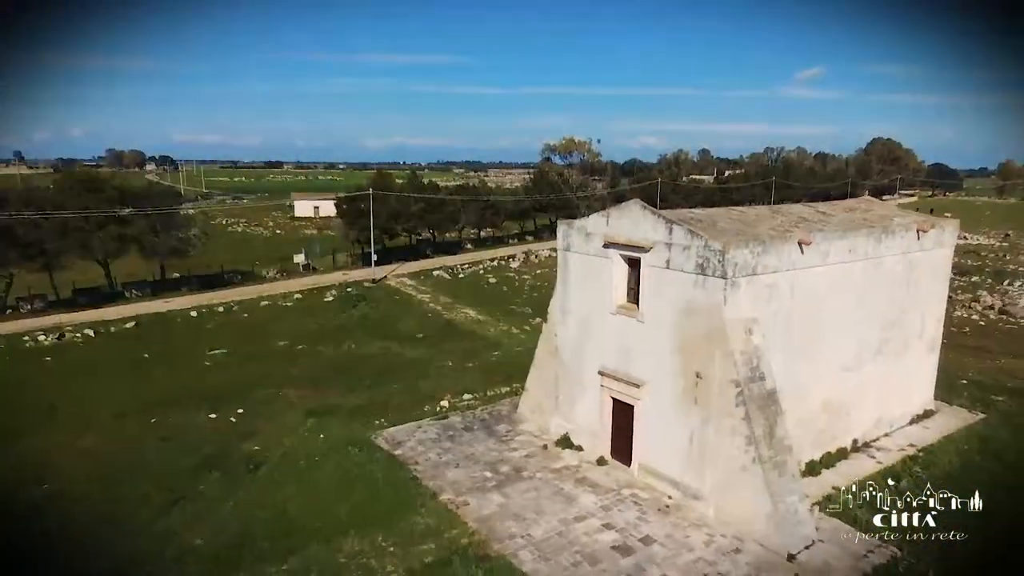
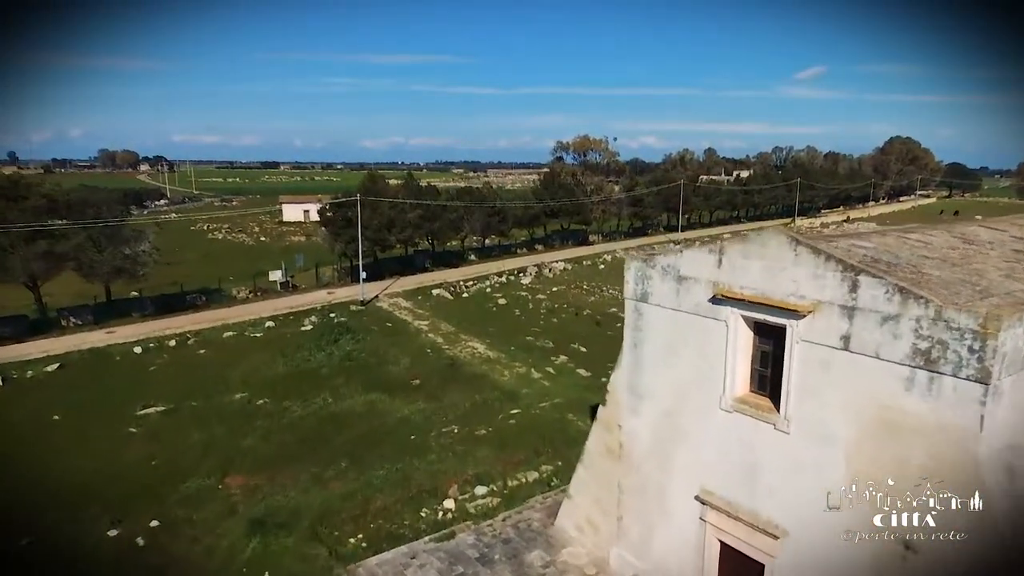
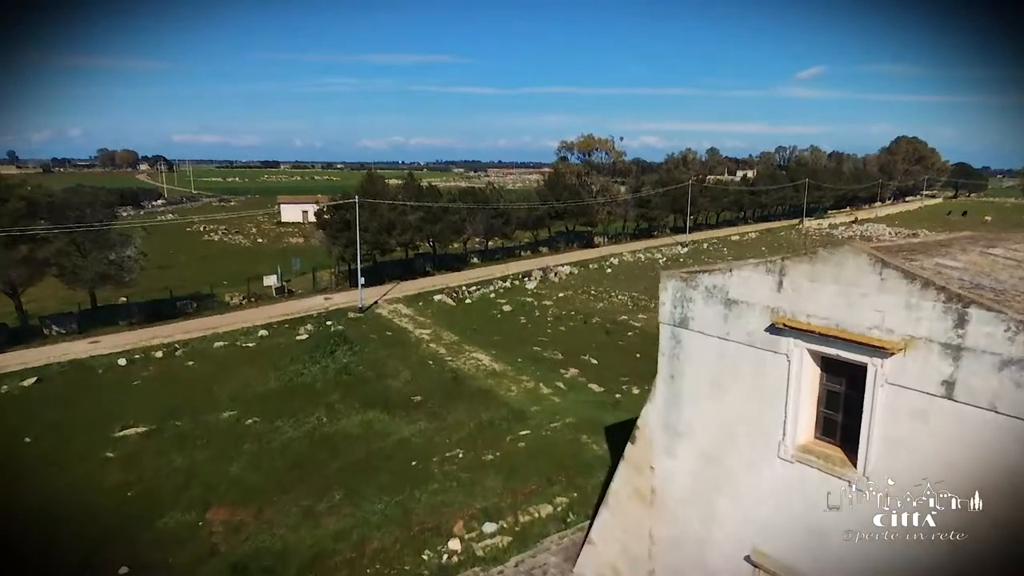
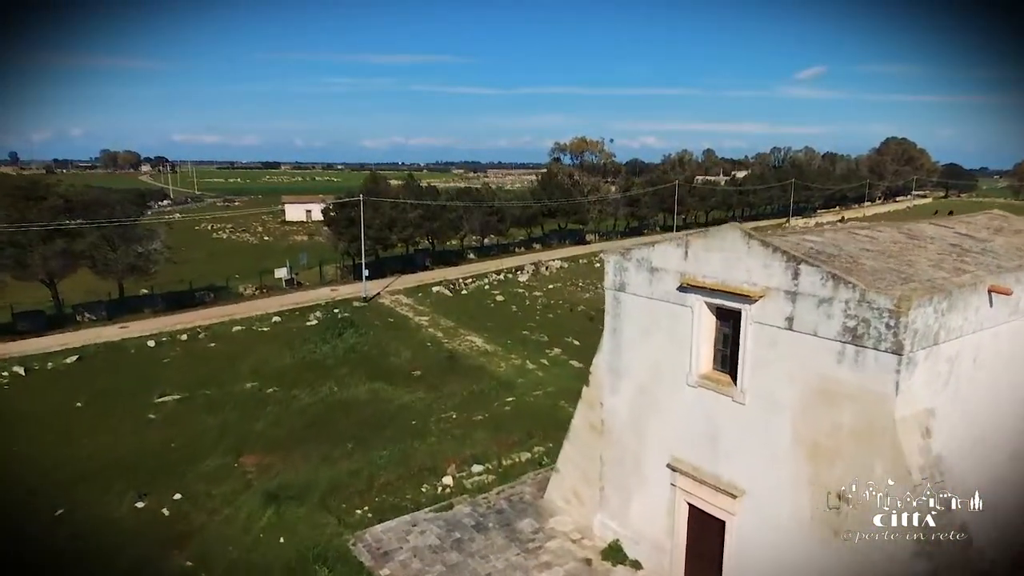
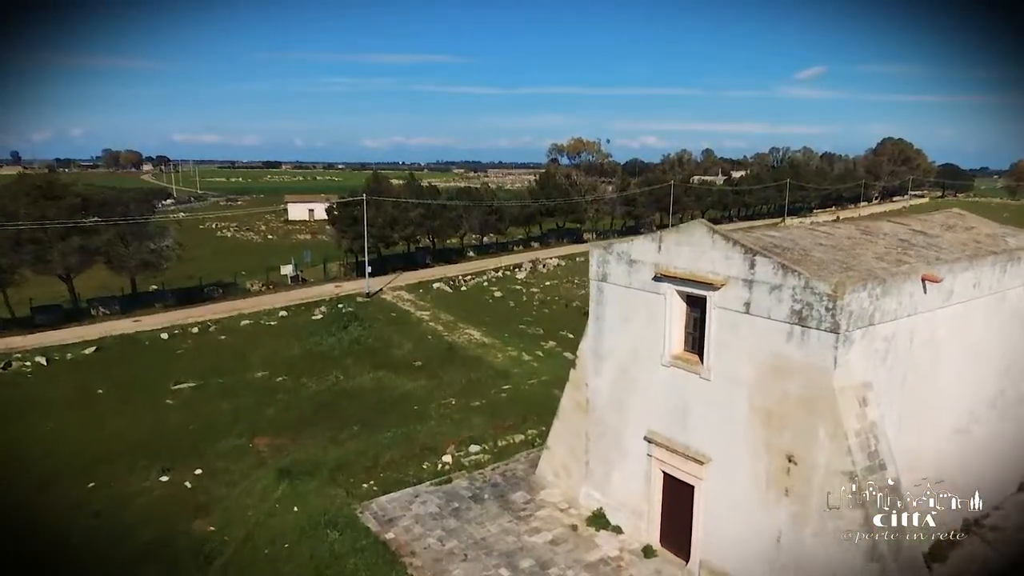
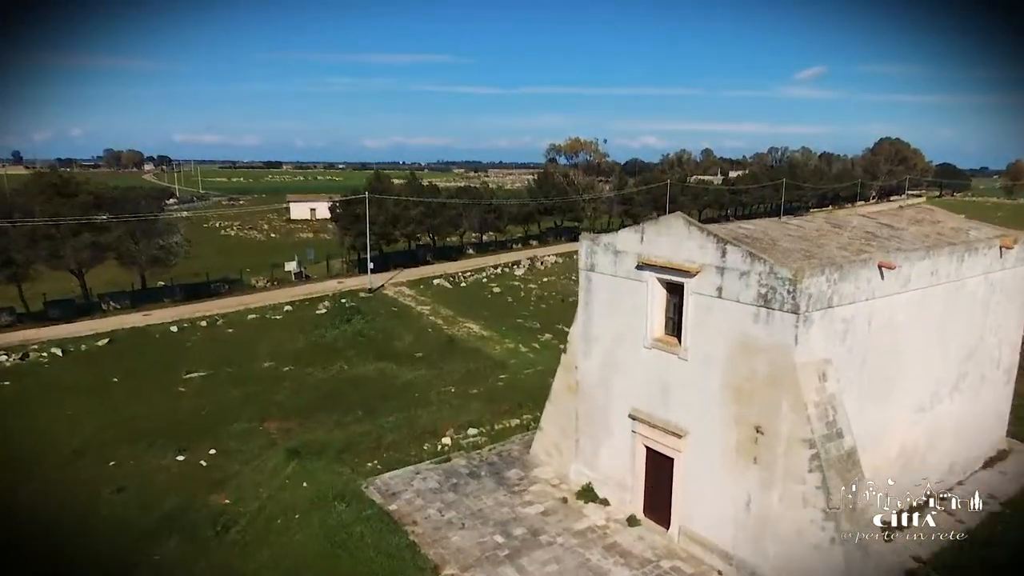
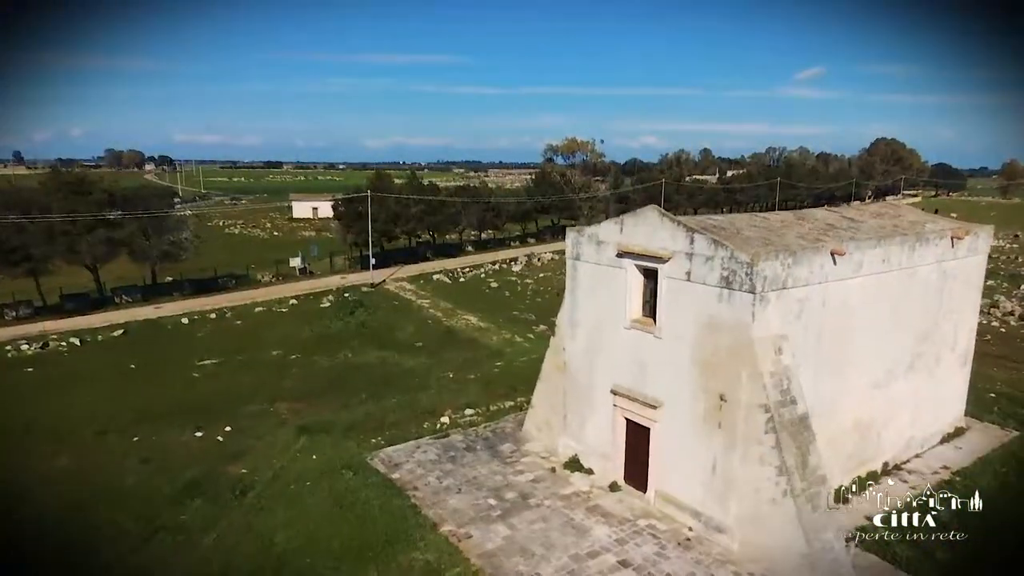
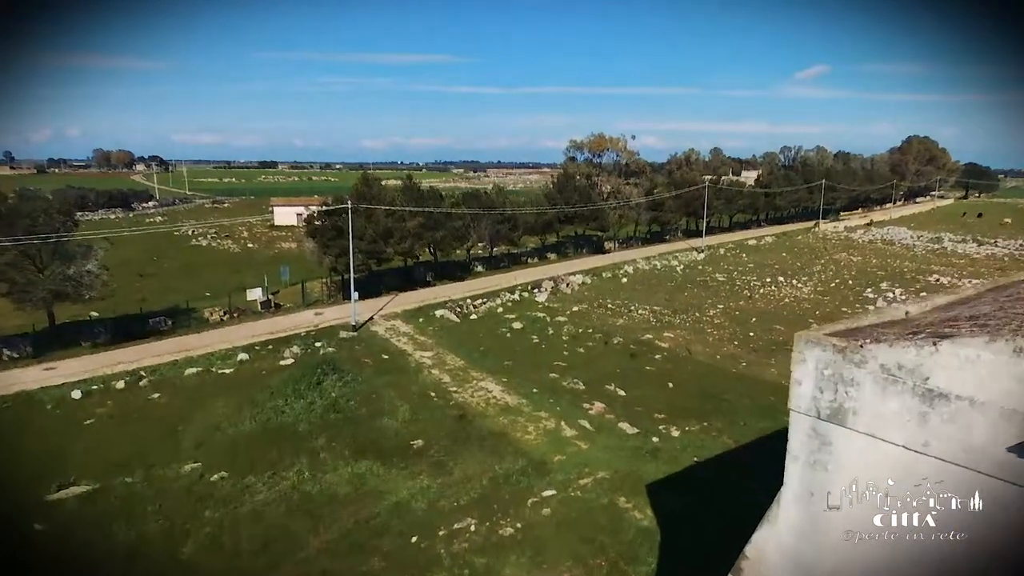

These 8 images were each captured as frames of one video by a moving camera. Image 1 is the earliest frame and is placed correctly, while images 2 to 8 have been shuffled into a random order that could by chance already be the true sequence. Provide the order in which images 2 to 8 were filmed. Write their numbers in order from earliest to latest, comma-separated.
7, 6, 5, 4, 2, 3, 8
